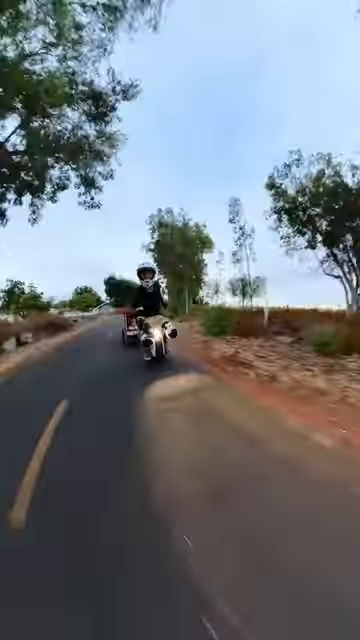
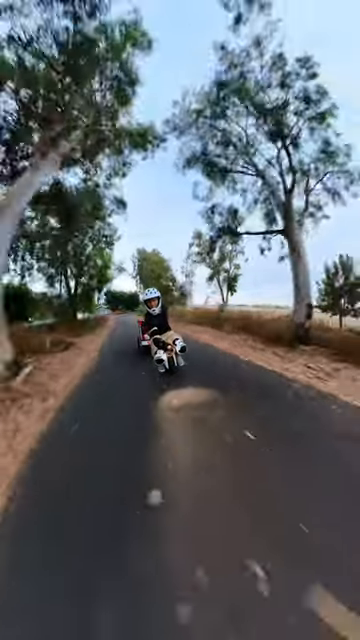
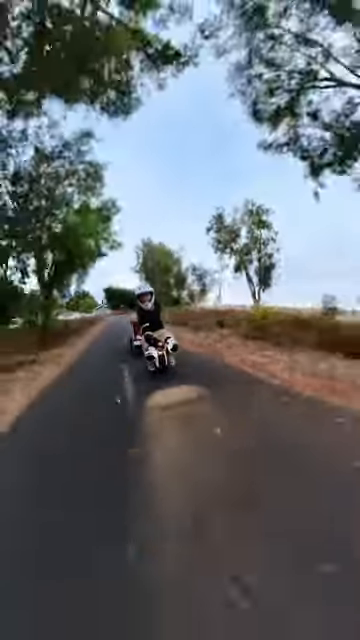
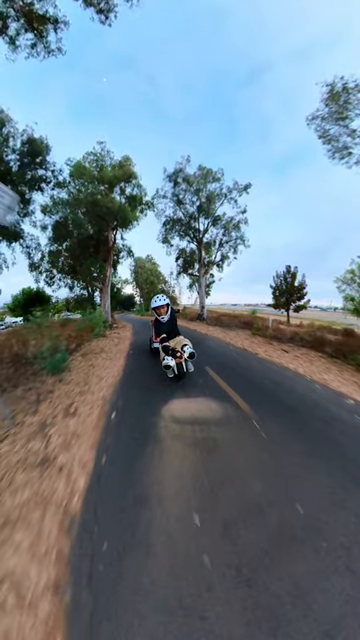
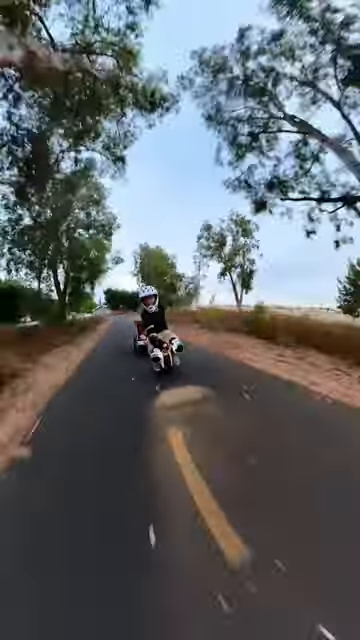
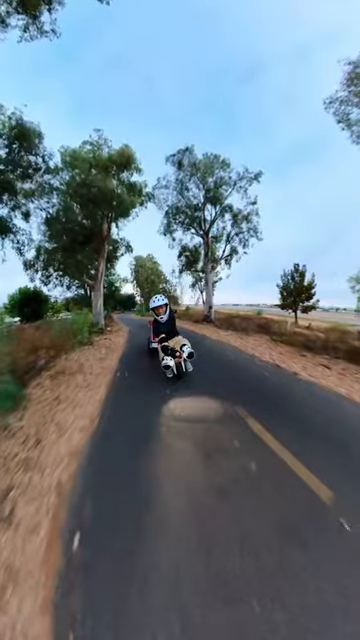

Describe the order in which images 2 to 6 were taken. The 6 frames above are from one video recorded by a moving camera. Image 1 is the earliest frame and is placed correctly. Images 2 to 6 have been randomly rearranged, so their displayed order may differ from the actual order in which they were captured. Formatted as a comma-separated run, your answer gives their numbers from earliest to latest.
3, 5, 2, 6, 4
